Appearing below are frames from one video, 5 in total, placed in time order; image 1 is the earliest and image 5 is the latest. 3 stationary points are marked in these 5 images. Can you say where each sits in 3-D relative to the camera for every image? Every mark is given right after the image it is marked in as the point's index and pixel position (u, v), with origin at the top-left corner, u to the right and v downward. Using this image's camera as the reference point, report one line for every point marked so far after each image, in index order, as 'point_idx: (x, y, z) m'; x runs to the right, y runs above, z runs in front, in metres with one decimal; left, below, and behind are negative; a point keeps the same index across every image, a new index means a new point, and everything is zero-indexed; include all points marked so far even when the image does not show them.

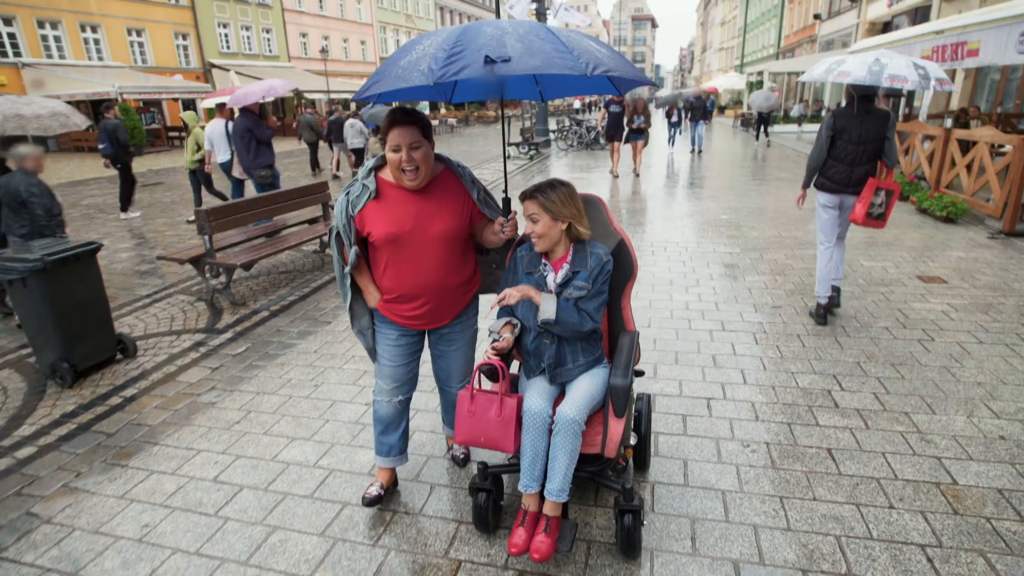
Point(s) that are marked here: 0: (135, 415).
0: (-2.7, -0.9, +4.0) m
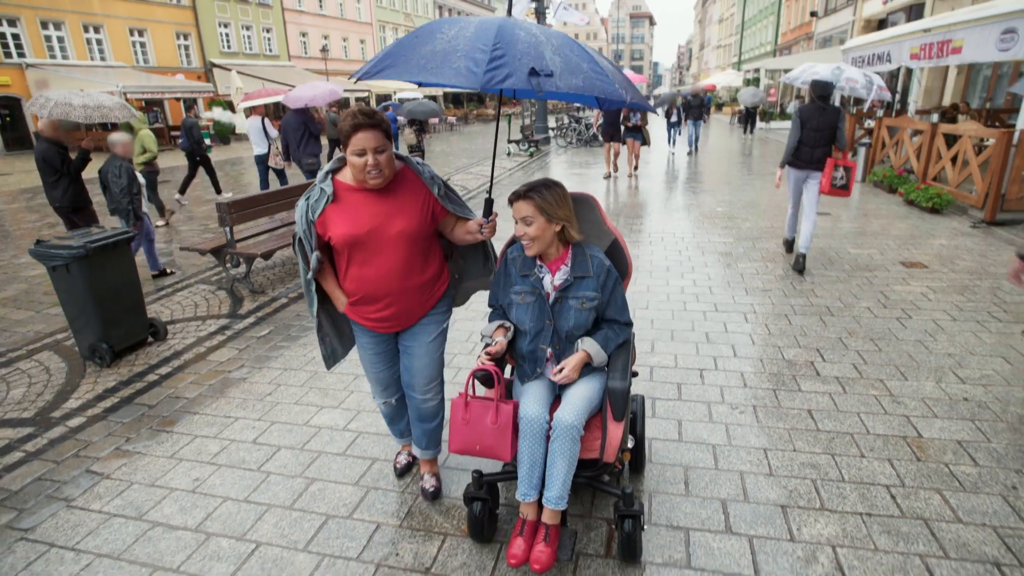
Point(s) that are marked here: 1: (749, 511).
0: (-2.7, -0.8, +4.3) m
1: (+1.2, -1.1, +2.7) m
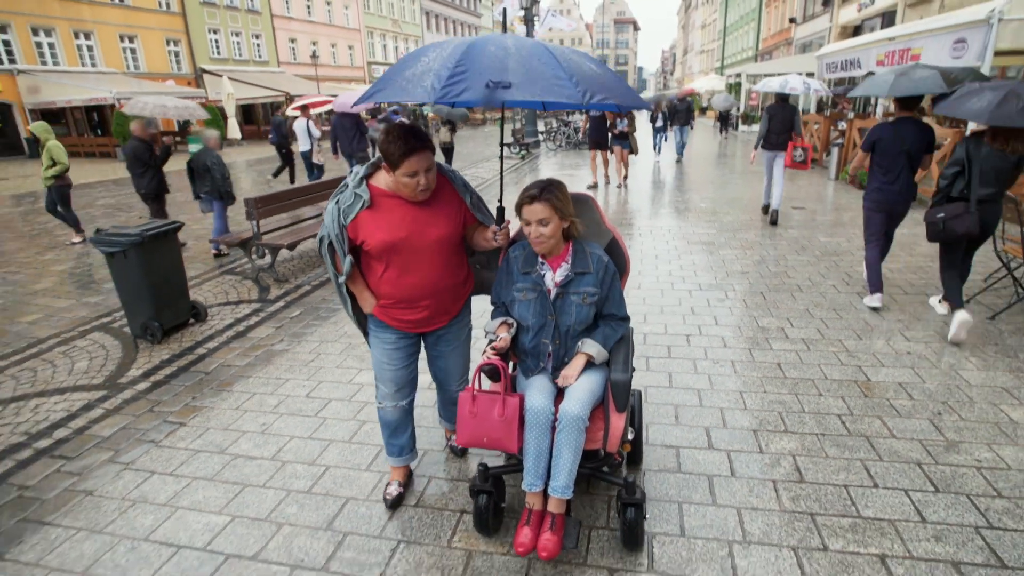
0: (-2.6, -0.6, +4.9) m
1: (+1.3, -0.9, +3.3) m
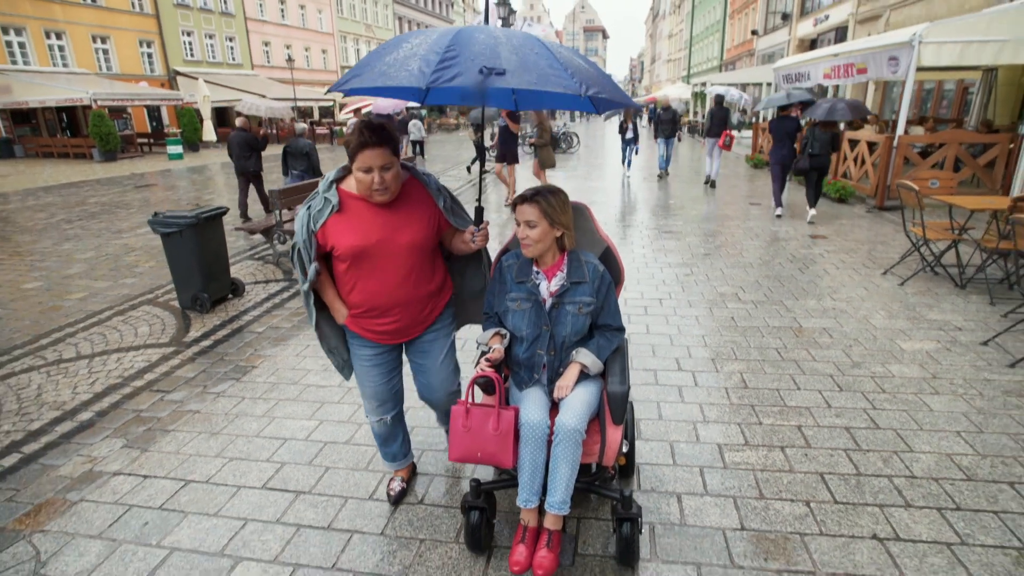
0: (-2.5, -0.4, +5.7) m
1: (+1.4, -0.6, +4.3) m
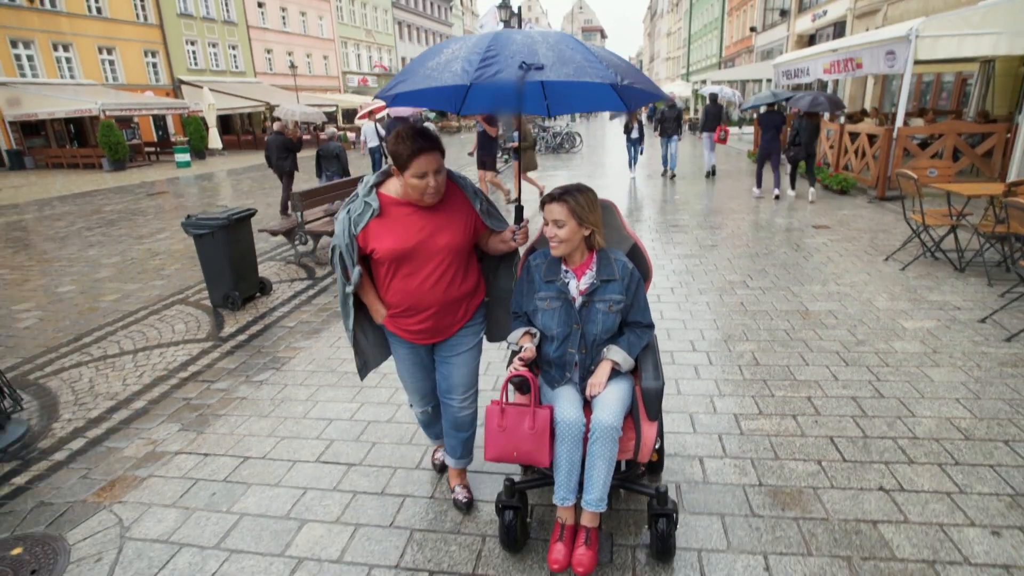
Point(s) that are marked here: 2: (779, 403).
0: (-2.3, -0.3, +6.0) m
1: (+1.6, -0.5, +4.6) m
2: (+1.8, -0.8, +3.6) m
